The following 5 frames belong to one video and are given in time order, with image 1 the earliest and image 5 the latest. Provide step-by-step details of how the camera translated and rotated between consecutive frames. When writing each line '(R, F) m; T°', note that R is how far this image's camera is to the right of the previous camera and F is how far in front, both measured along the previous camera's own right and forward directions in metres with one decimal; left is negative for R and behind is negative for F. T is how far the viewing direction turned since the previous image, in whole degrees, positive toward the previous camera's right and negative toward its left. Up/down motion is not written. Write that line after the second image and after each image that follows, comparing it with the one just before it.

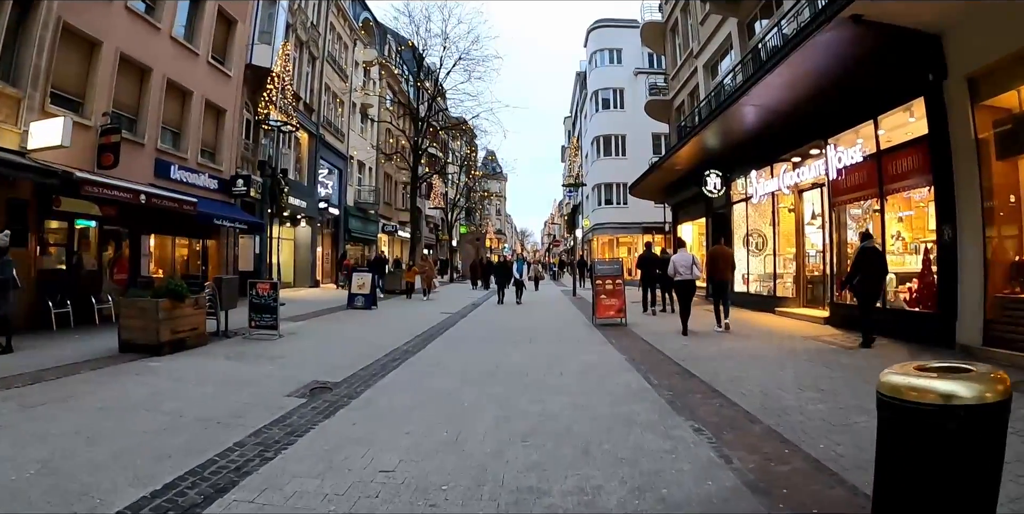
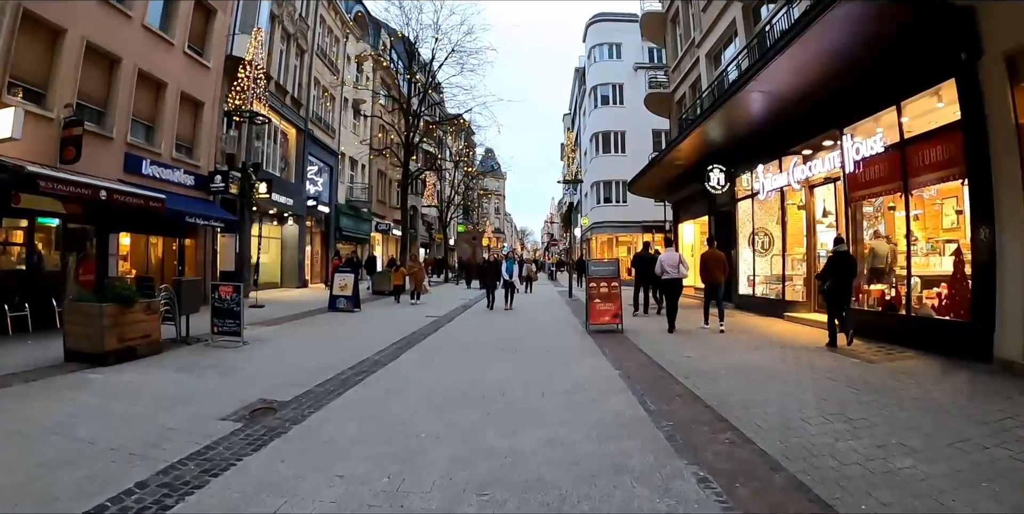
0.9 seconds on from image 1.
(+0.3, +0.9) m; 0°
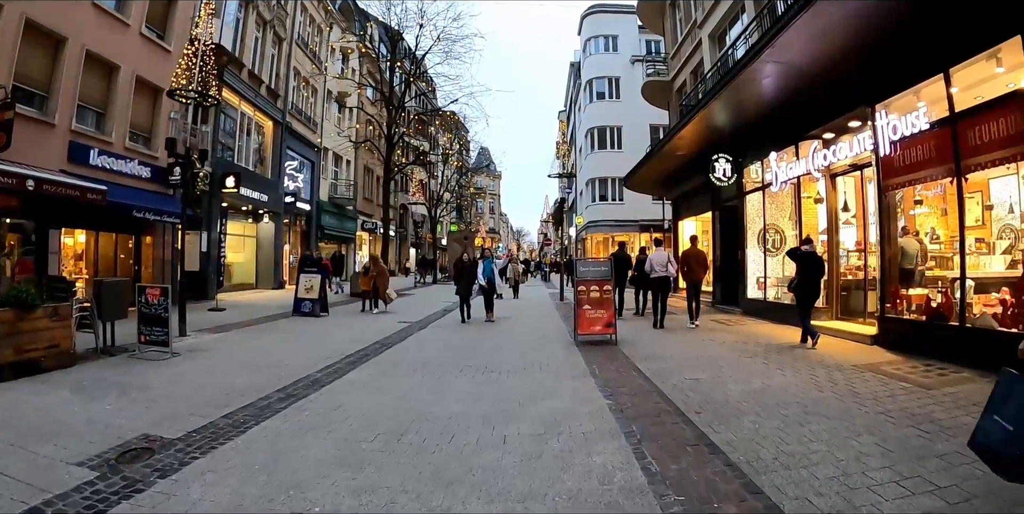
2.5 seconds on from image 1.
(+0.4, +1.4) m; 0°
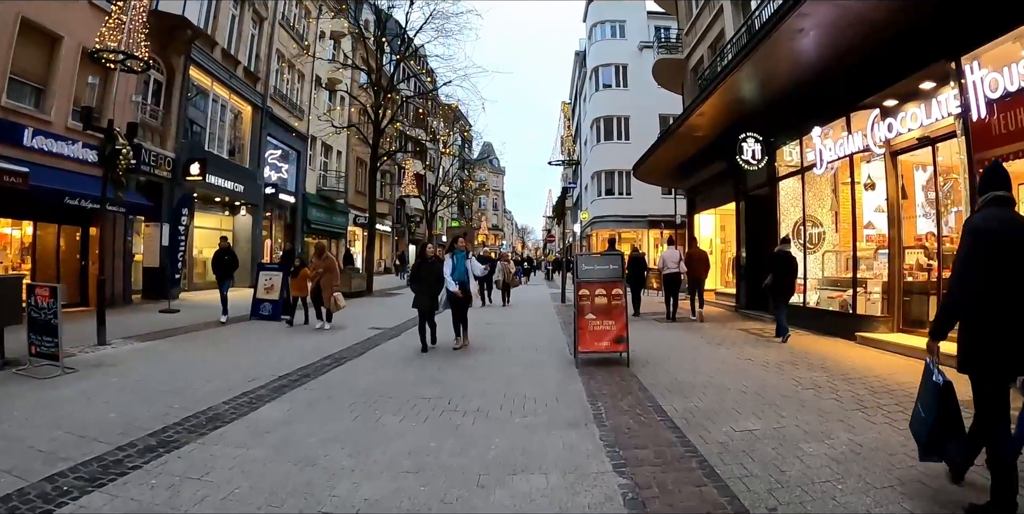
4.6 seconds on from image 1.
(+0.3, +1.8) m; -1°
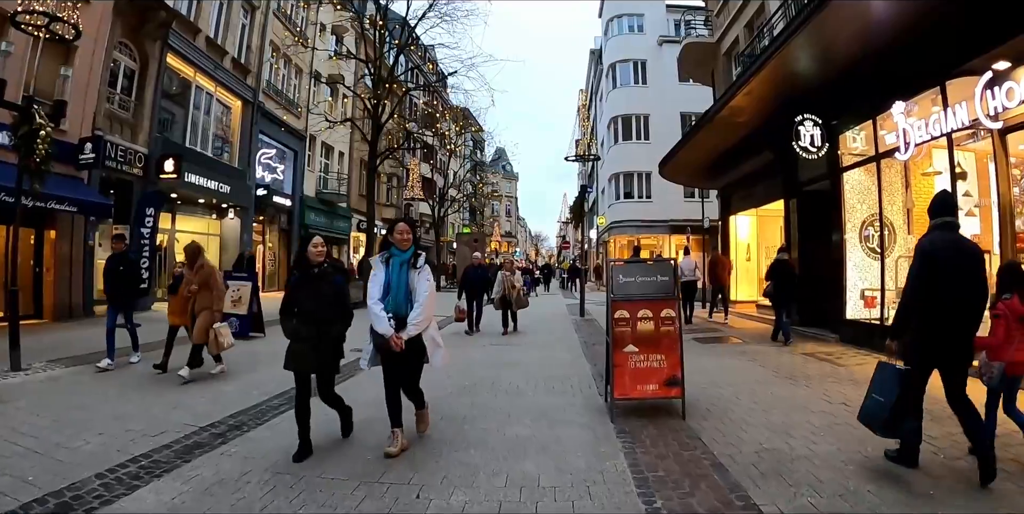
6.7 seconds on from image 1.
(0.0, +1.7) m; -1°
